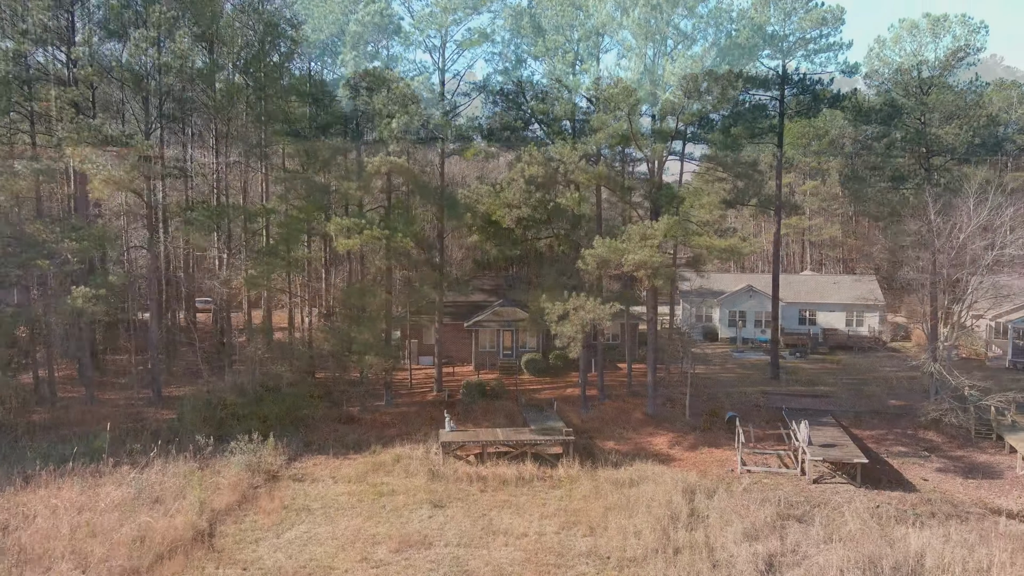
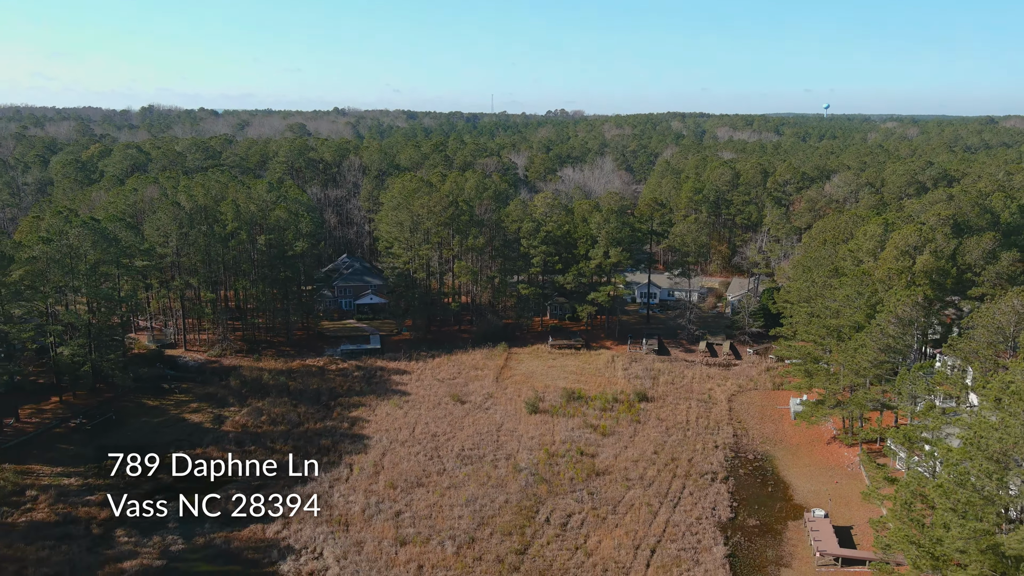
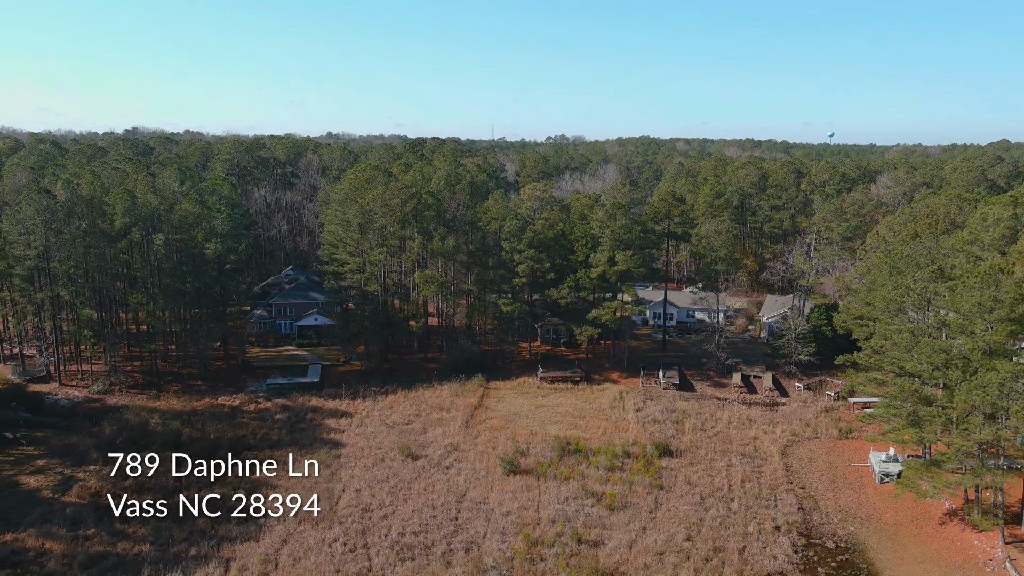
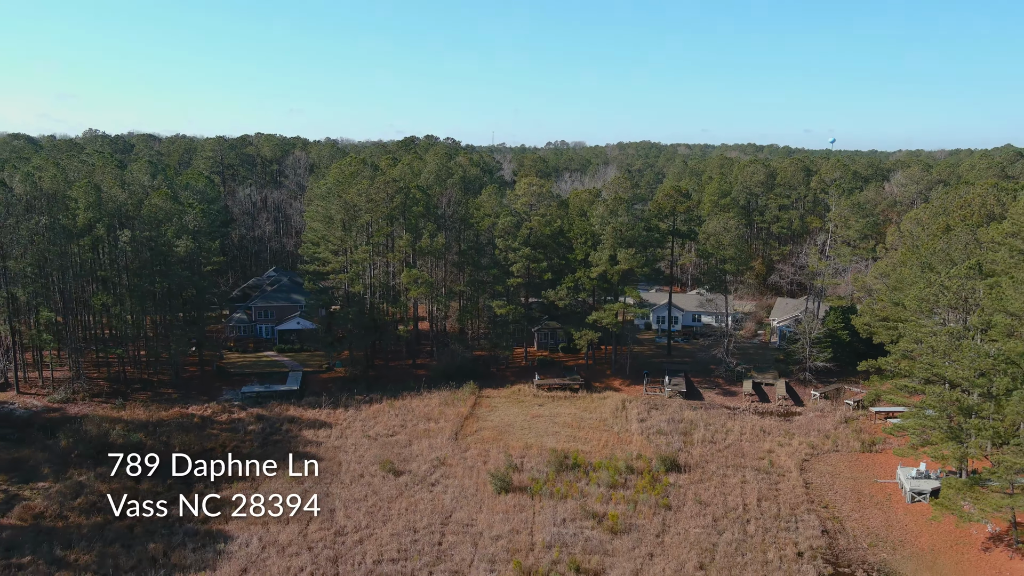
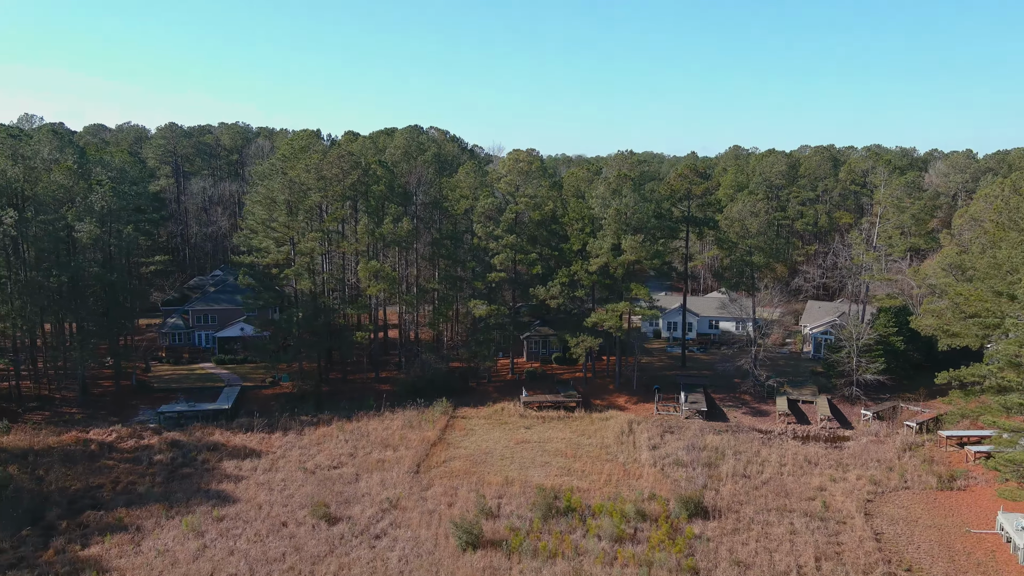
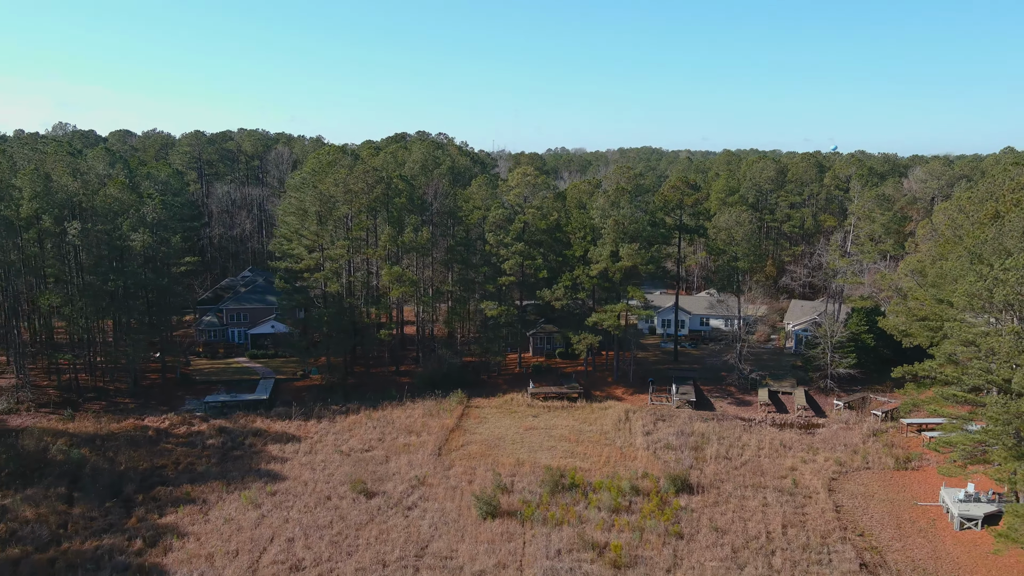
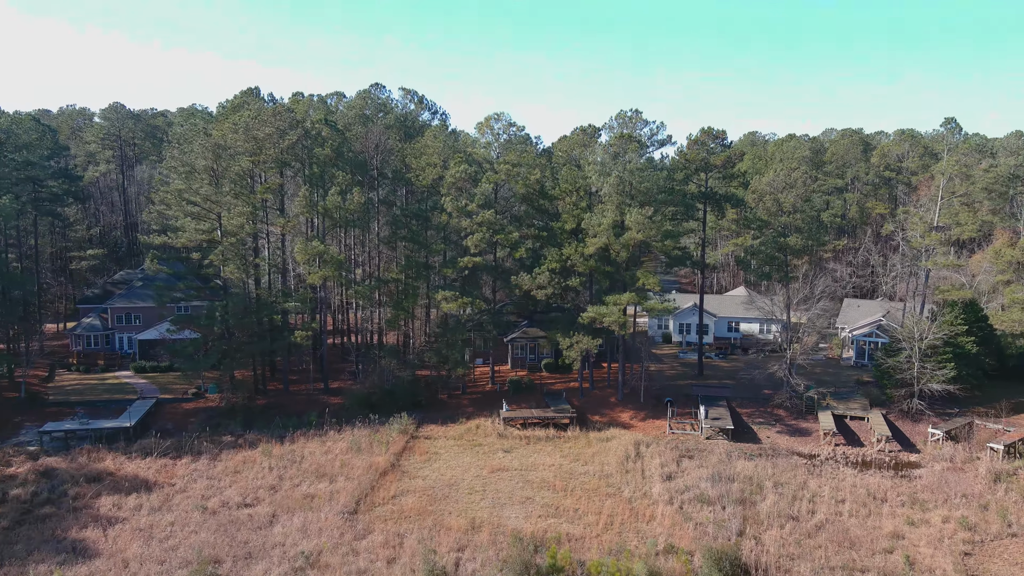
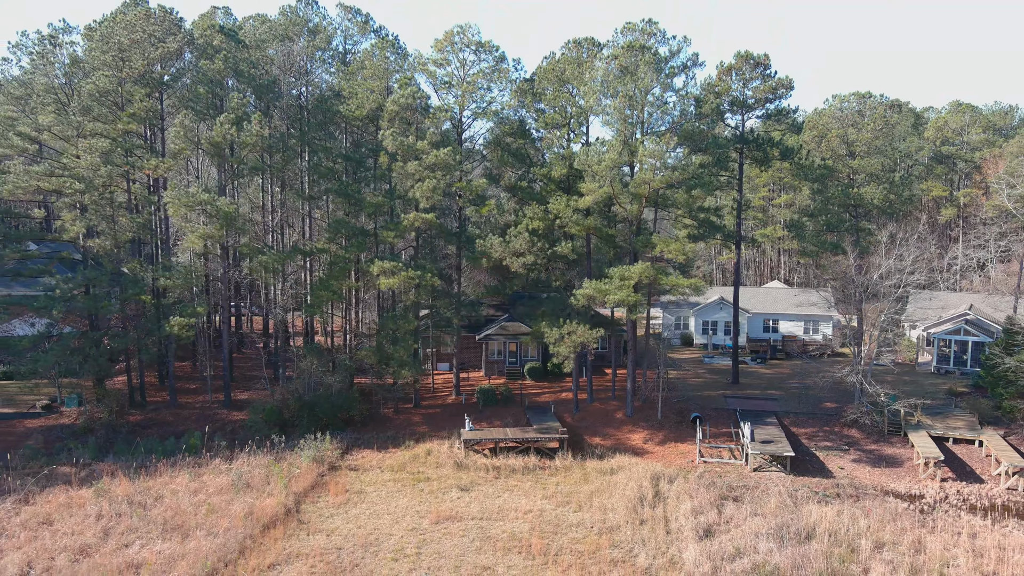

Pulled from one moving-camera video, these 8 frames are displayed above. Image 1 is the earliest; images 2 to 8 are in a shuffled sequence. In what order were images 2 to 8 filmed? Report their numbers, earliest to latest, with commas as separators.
8, 7, 5, 6, 4, 3, 2
